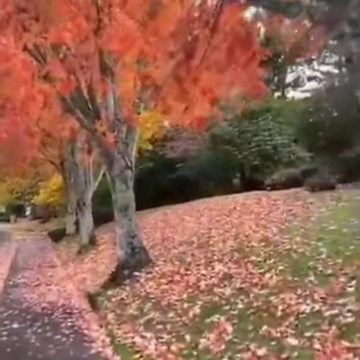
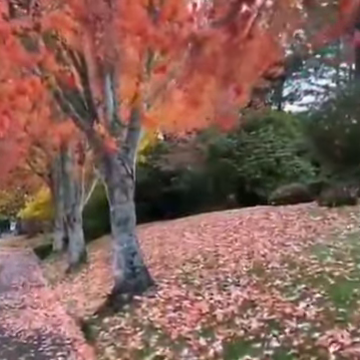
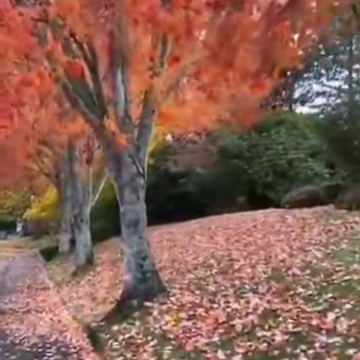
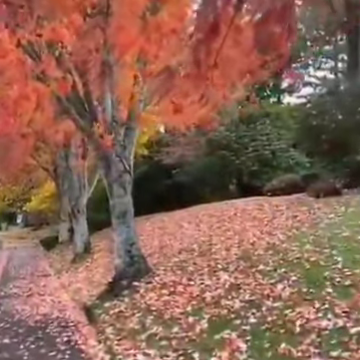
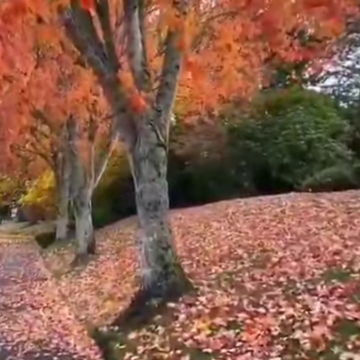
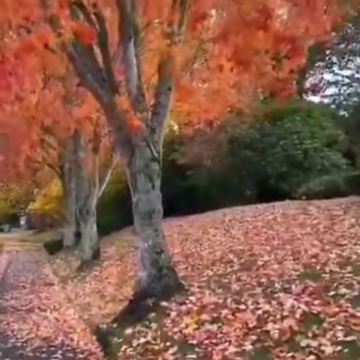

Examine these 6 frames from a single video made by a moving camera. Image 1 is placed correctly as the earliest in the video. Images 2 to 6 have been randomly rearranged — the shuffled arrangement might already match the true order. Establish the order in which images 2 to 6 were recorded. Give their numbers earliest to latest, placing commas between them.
4, 2, 3, 6, 5
